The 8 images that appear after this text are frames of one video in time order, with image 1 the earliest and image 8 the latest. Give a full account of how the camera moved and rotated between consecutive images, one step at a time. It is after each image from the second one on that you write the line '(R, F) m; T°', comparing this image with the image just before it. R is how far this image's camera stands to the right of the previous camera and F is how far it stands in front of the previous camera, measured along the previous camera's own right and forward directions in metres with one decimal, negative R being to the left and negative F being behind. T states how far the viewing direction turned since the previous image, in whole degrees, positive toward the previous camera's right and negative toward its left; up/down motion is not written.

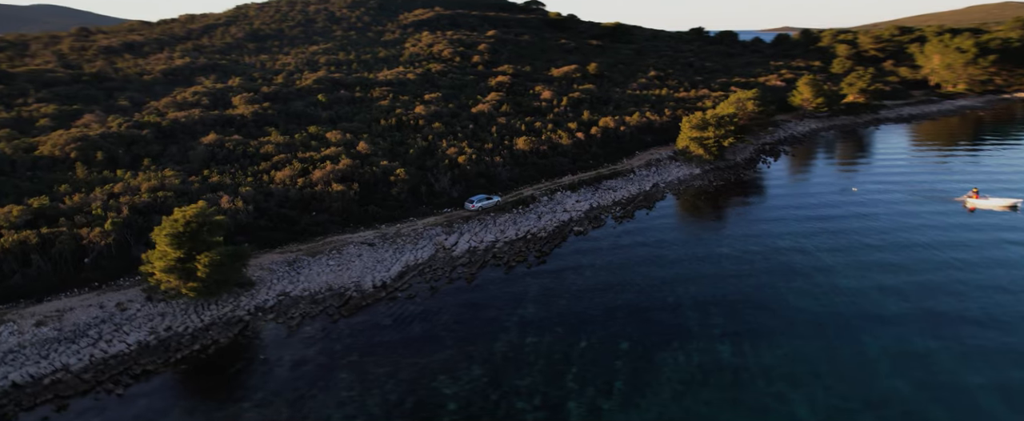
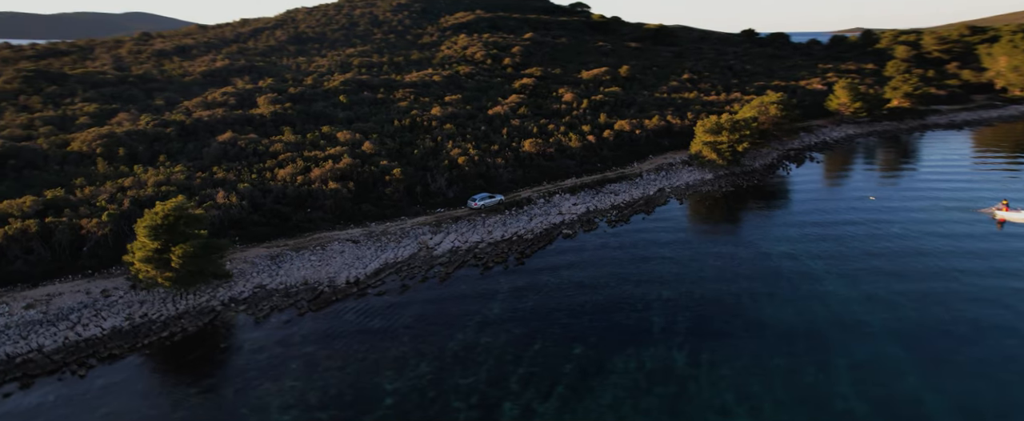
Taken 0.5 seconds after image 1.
(+3.2, +0.1) m; -5°
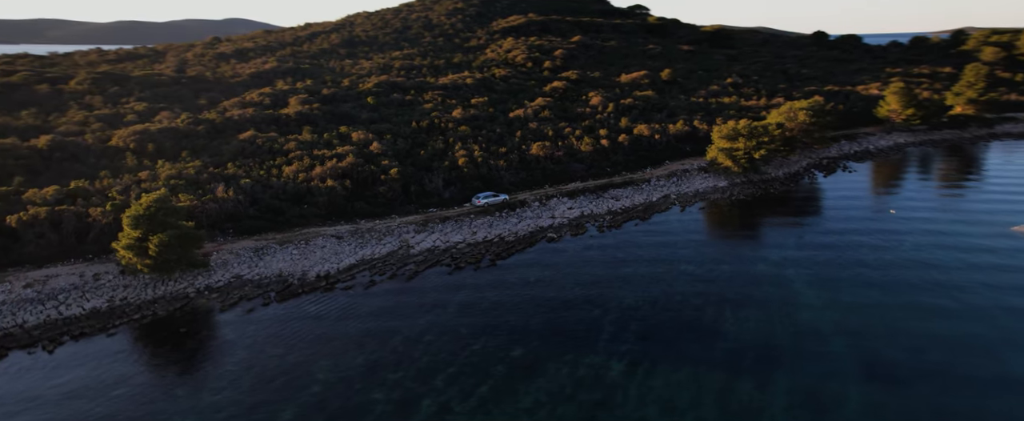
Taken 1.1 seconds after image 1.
(+4.2, +0.1) m; -6°
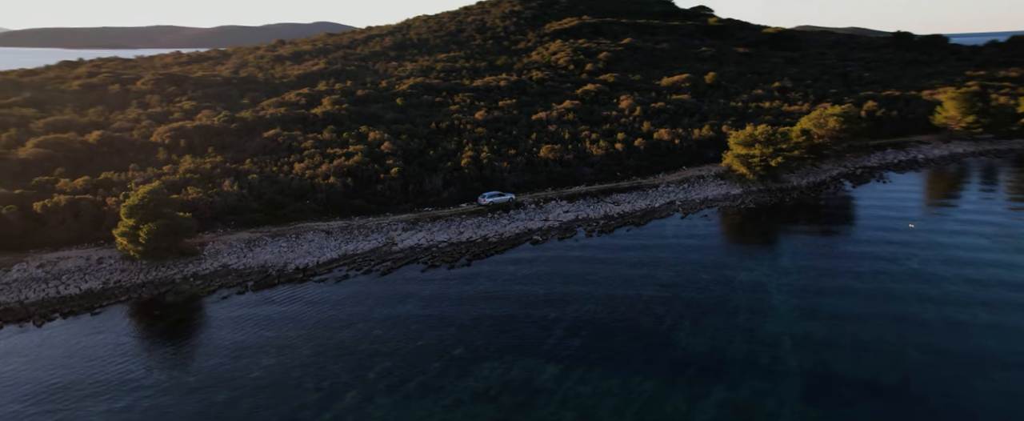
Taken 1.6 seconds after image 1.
(+4.2, 0.0) m; -6°
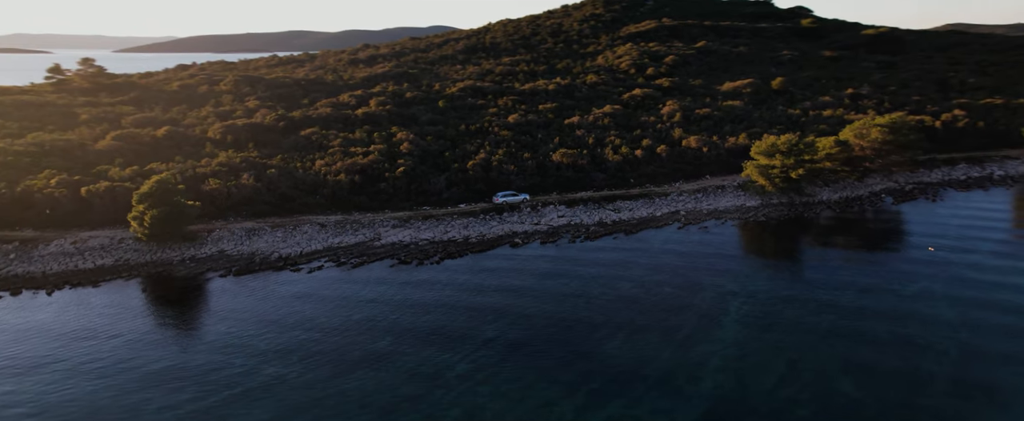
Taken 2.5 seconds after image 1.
(+5.9, 0.0) m; -9°
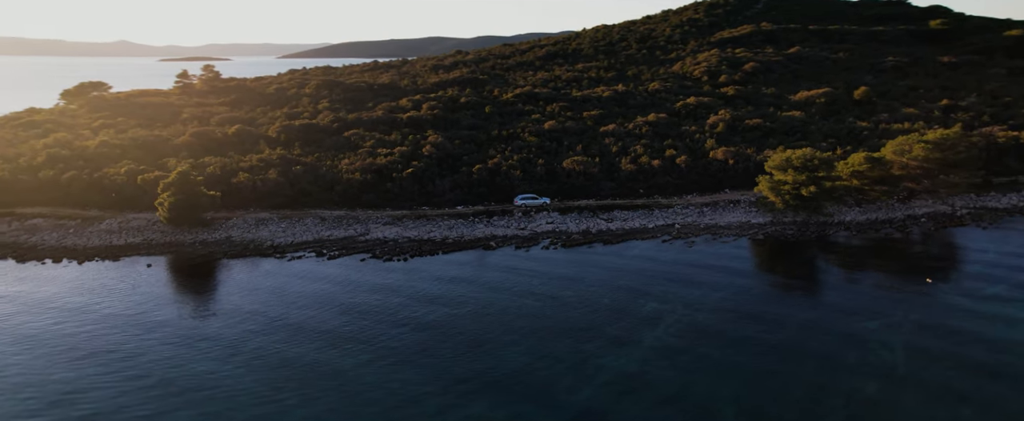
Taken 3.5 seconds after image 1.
(+7.3, -0.2) m; -10°
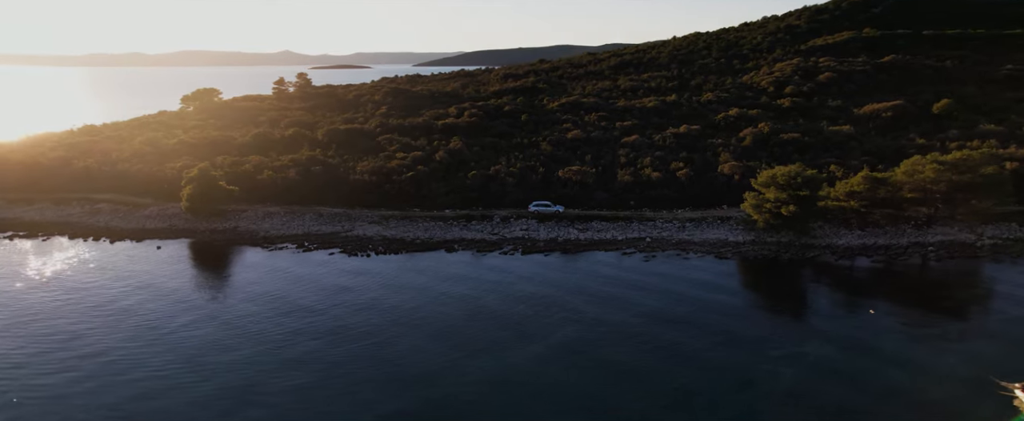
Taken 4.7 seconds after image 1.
(+8.2, -0.7) m; -10°
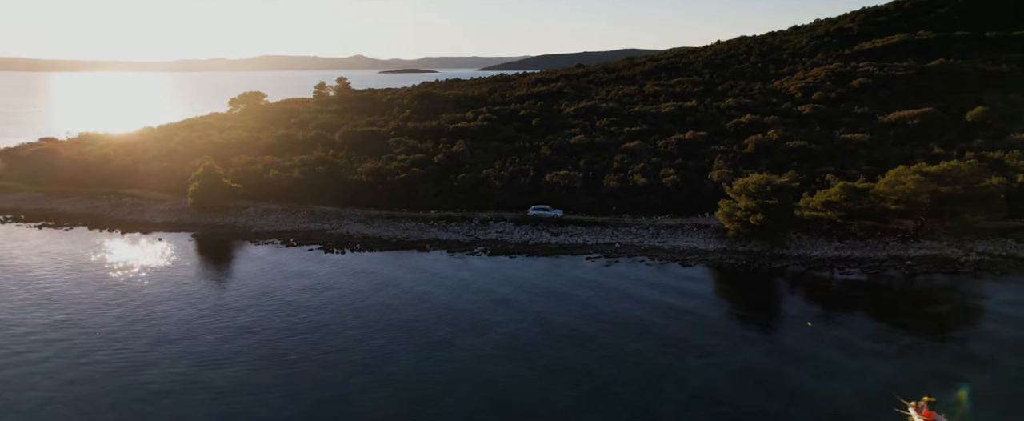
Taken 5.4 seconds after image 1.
(+5.0, -0.8) m; -5°
